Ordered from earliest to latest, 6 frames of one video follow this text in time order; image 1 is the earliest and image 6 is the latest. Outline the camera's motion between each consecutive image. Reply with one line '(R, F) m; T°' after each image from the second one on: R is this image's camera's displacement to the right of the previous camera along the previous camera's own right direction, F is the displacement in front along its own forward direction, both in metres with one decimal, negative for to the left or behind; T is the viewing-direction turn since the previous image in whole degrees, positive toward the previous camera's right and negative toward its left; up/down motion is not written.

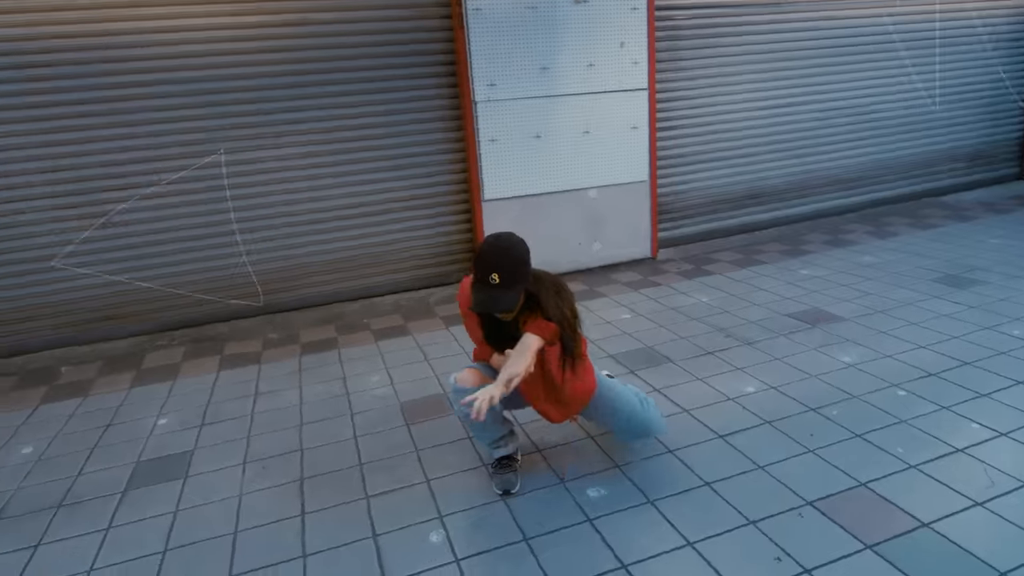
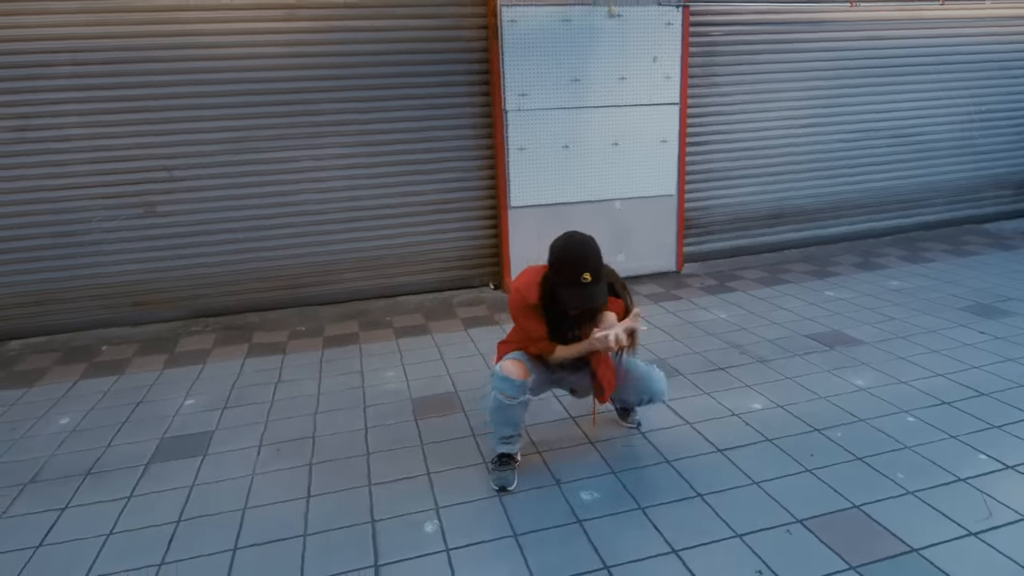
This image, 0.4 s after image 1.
(+0.1, -0.1) m; -3°
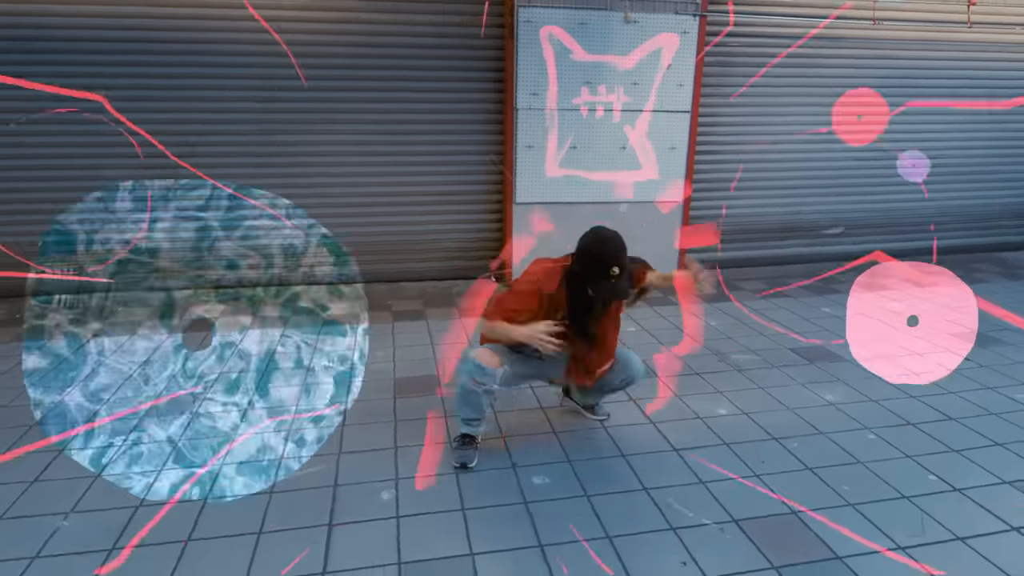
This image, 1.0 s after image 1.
(+0.2, -0.1) m; -3°
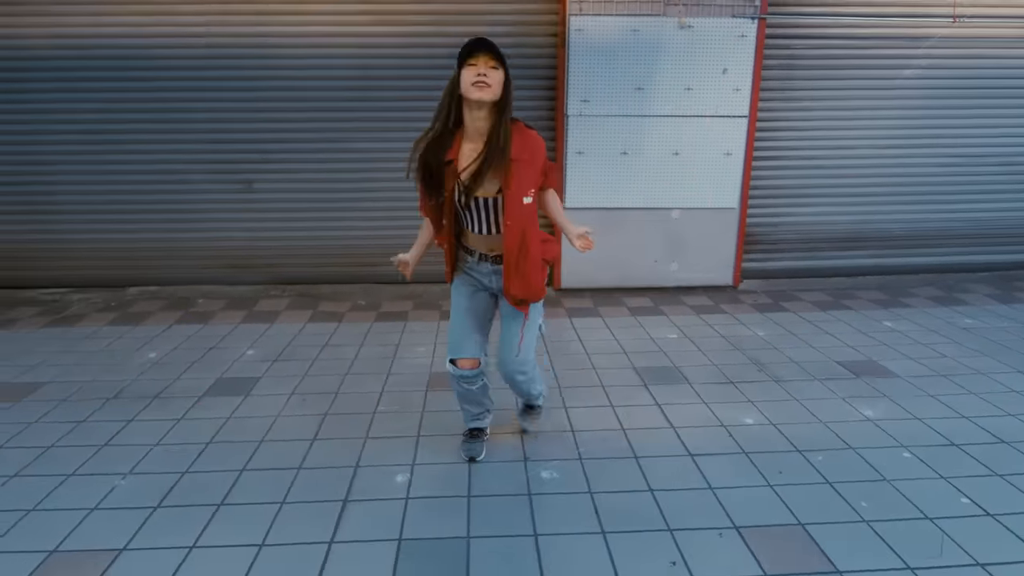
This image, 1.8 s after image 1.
(+0.3, -0.1) m; -8°
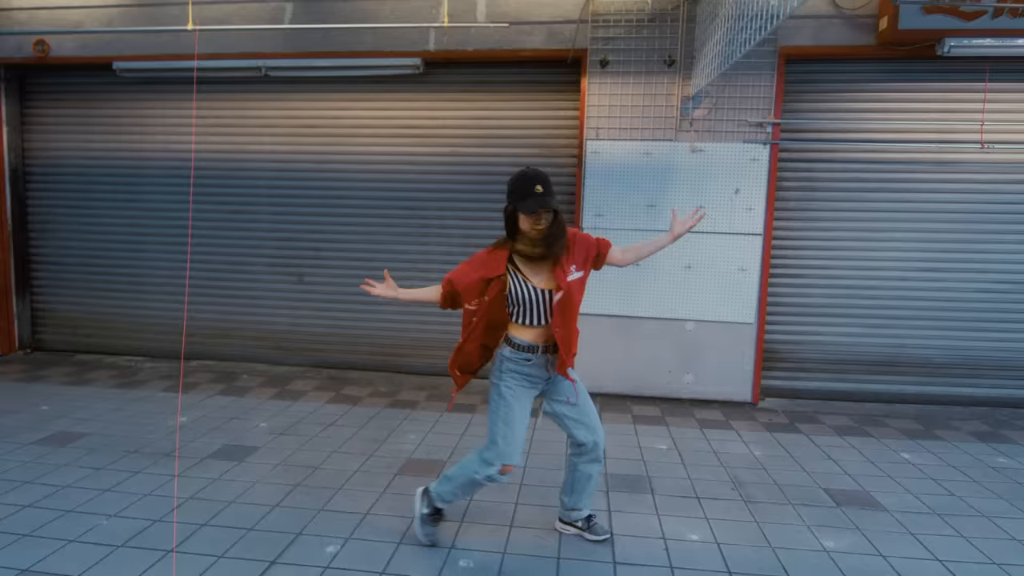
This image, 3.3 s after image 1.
(+0.8, -0.2) m; -10°
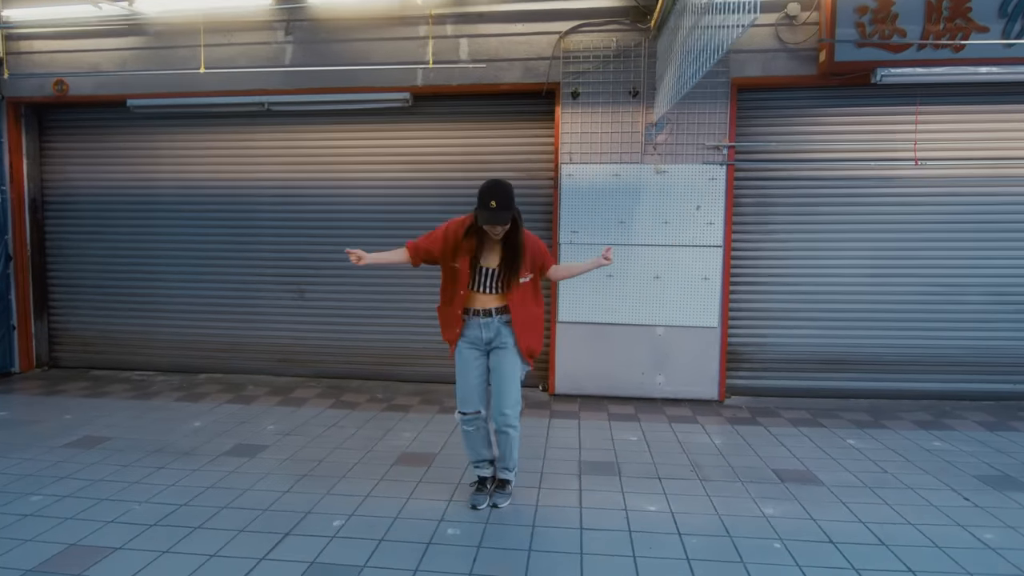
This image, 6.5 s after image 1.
(+0.1, -0.5) m; +1°
